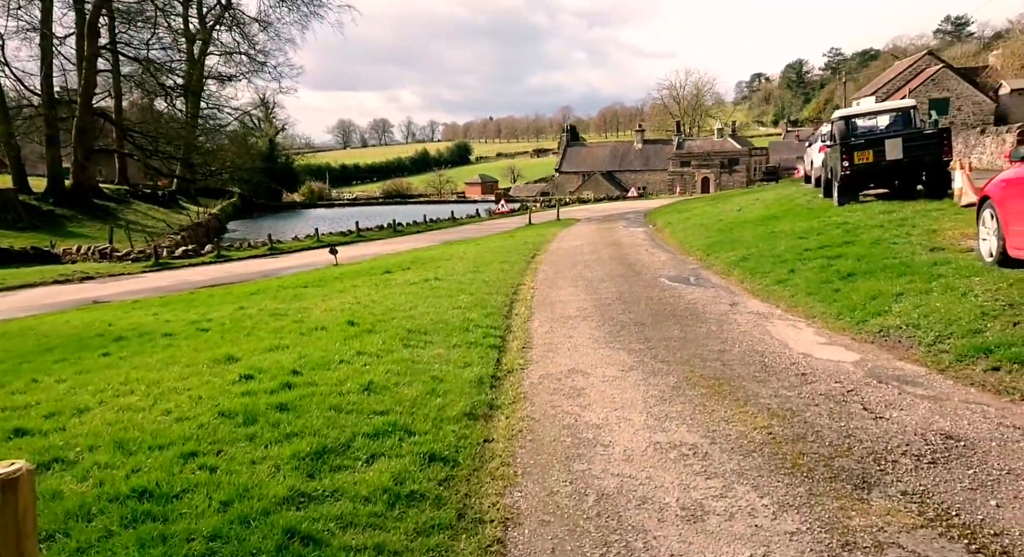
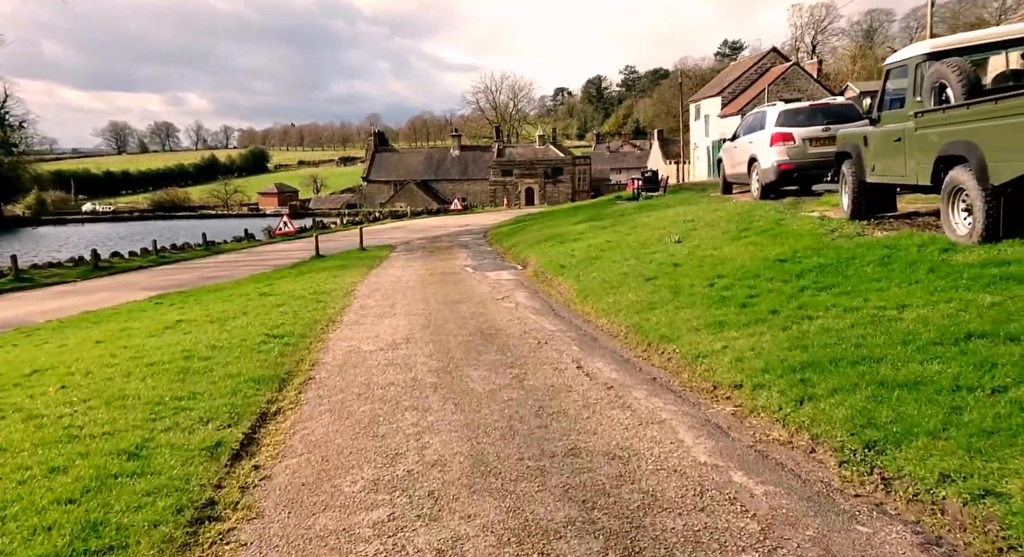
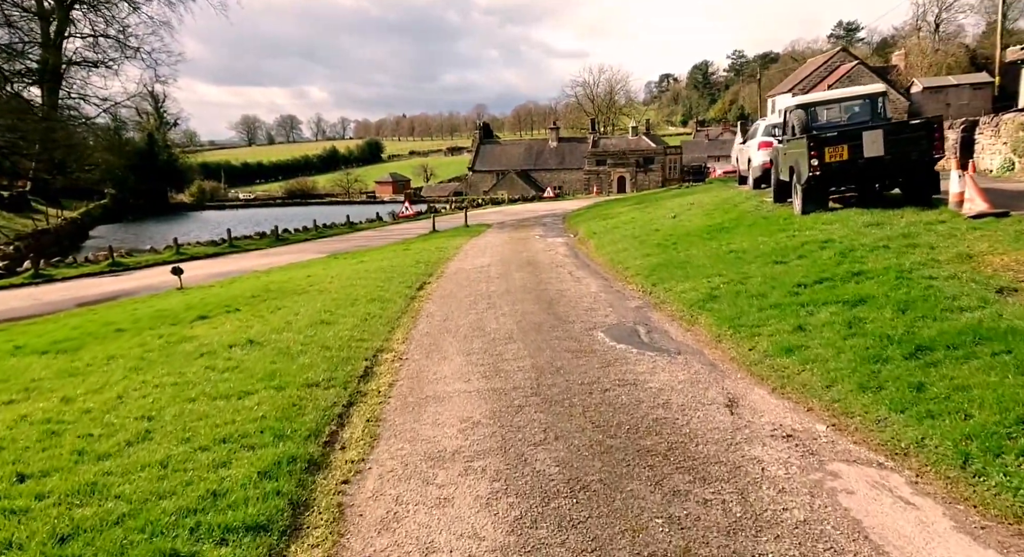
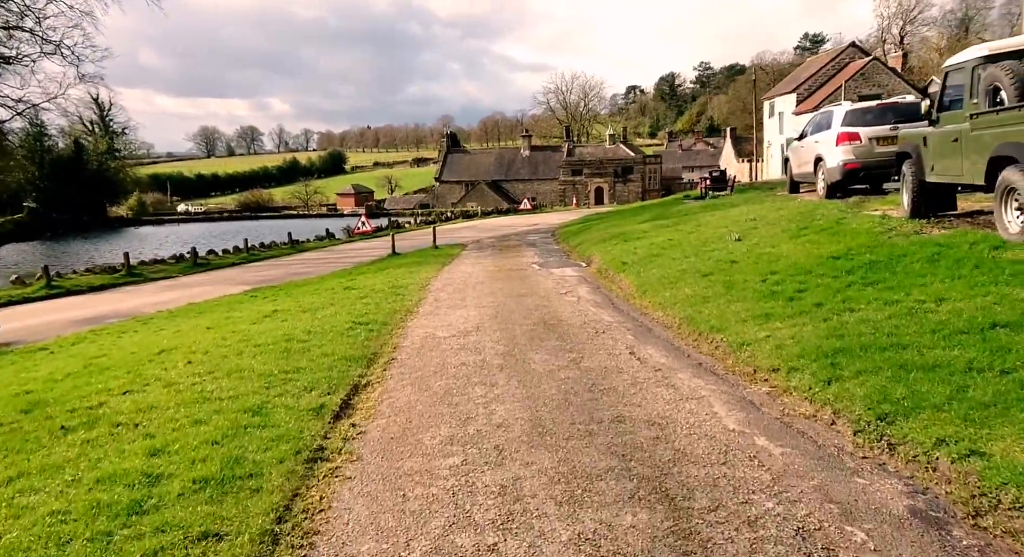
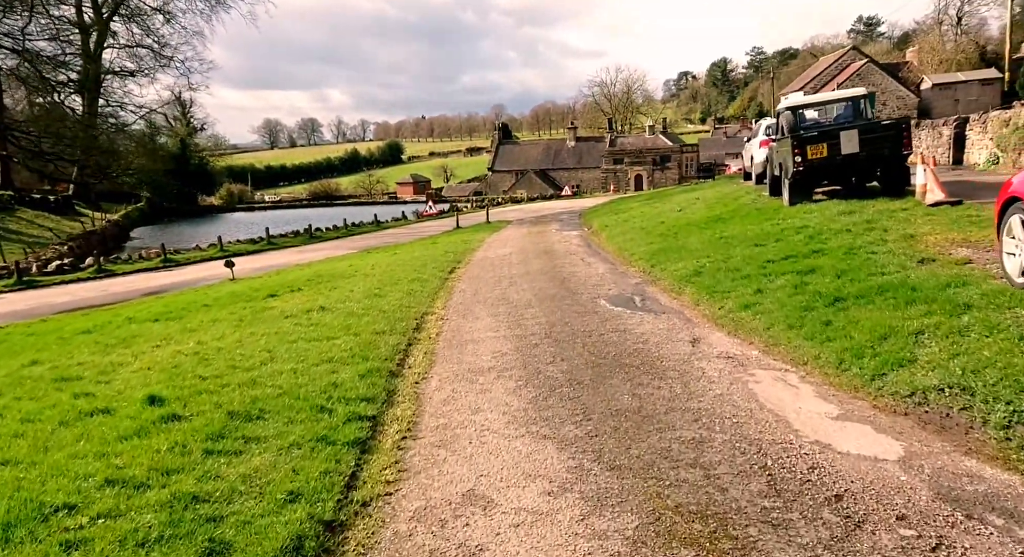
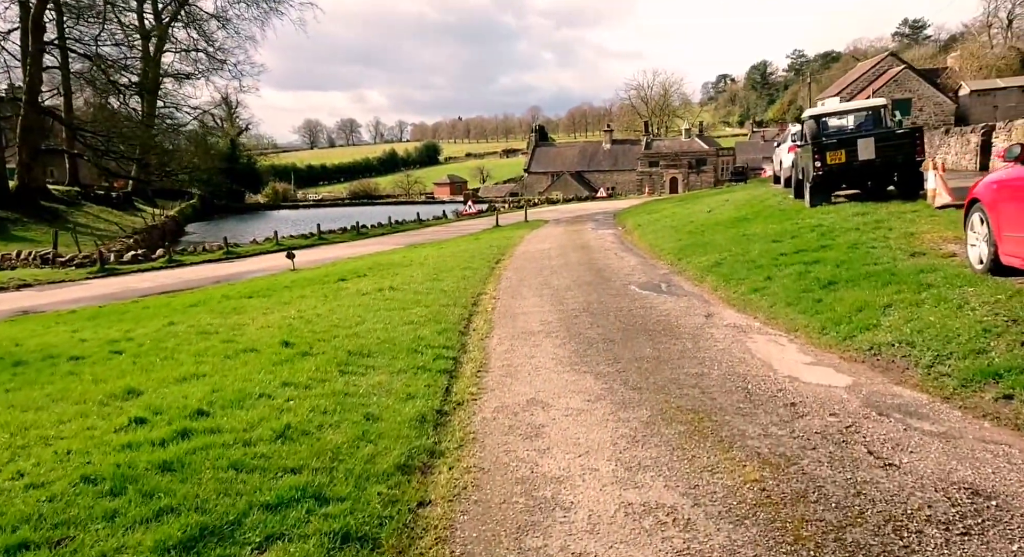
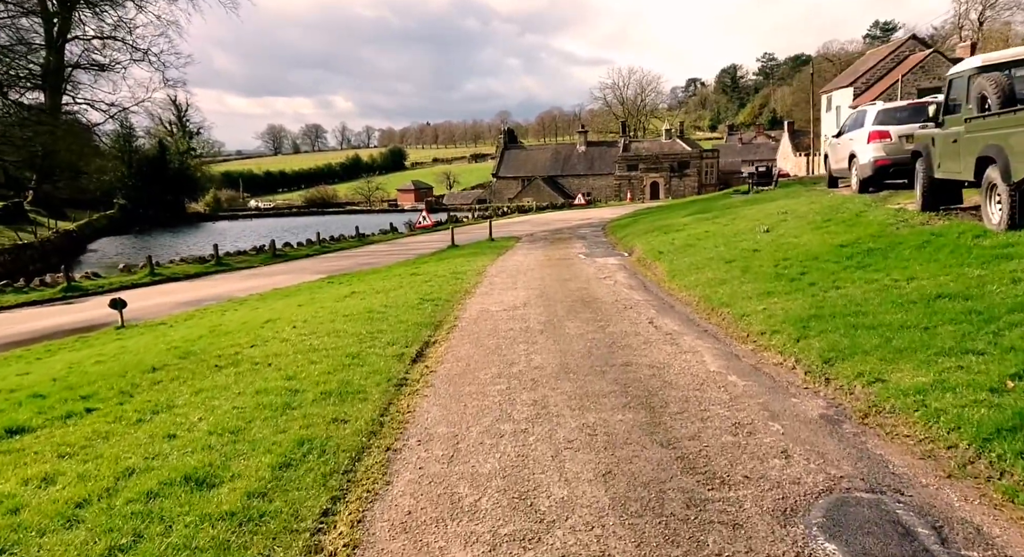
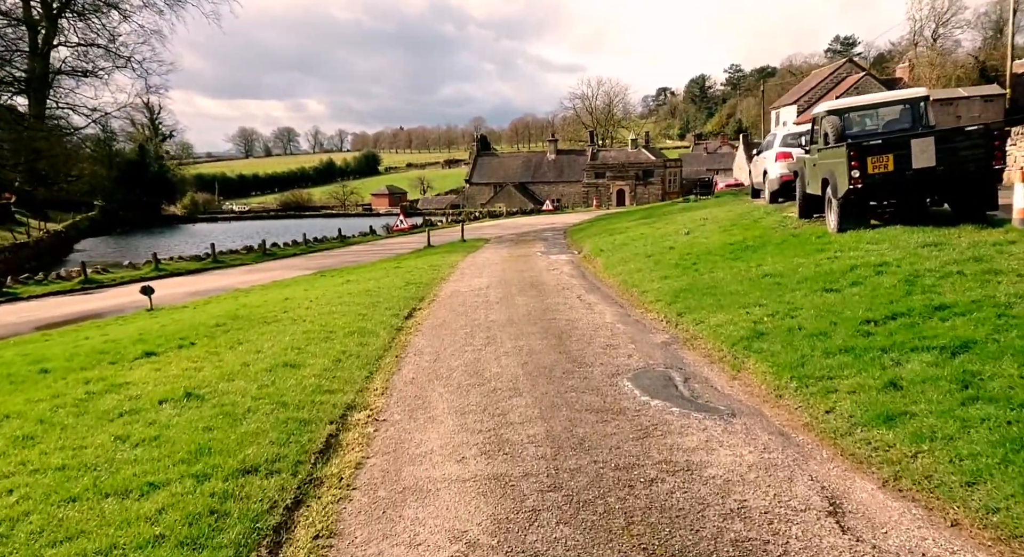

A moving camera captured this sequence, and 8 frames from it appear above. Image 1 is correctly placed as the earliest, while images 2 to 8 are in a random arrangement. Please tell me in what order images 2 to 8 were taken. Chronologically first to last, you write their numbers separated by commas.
6, 5, 3, 8, 7, 4, 2
